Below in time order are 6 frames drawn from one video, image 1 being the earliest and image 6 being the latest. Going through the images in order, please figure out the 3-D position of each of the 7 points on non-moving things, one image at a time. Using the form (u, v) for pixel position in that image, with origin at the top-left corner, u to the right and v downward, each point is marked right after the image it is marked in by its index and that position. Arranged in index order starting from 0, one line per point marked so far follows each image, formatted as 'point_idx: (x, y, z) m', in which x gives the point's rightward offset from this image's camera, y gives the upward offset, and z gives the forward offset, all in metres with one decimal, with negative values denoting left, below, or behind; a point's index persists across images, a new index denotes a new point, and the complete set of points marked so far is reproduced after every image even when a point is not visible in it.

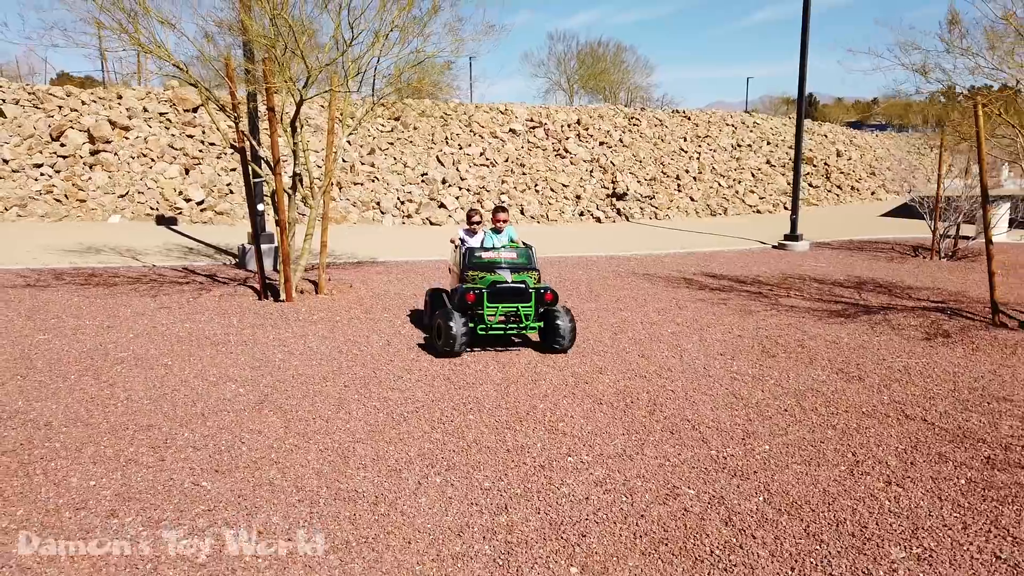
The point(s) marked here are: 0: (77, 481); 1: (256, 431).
0: (-2.0, -0.9, +3.6) m
1: (-1.4, -0.8, +4.3) m
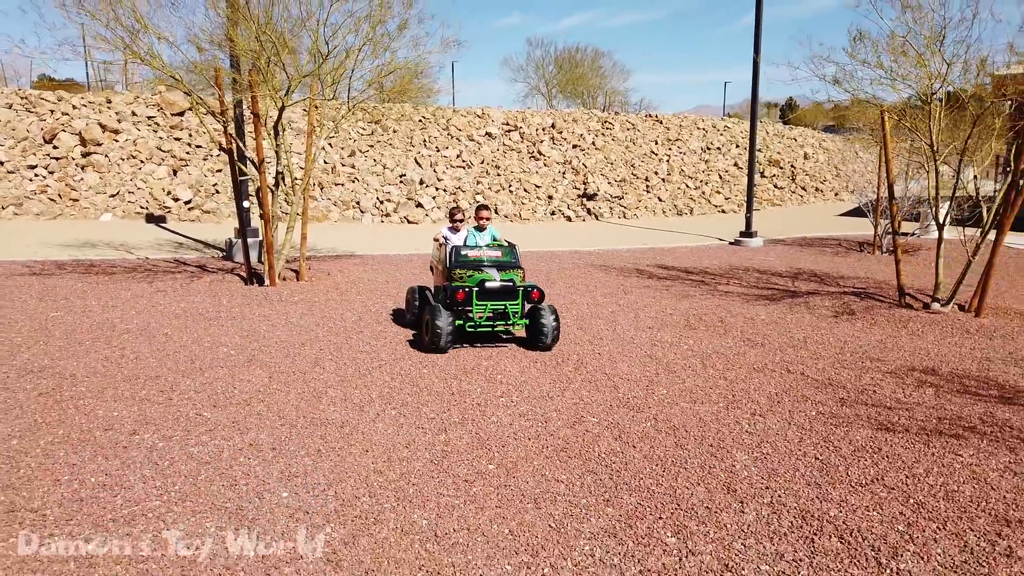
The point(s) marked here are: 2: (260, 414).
0: (-2.4, -0.7, +4.5) m
1: (-1.8, -0.6, +5.2) m
2: (-1.5, -0.7, +4.6) m
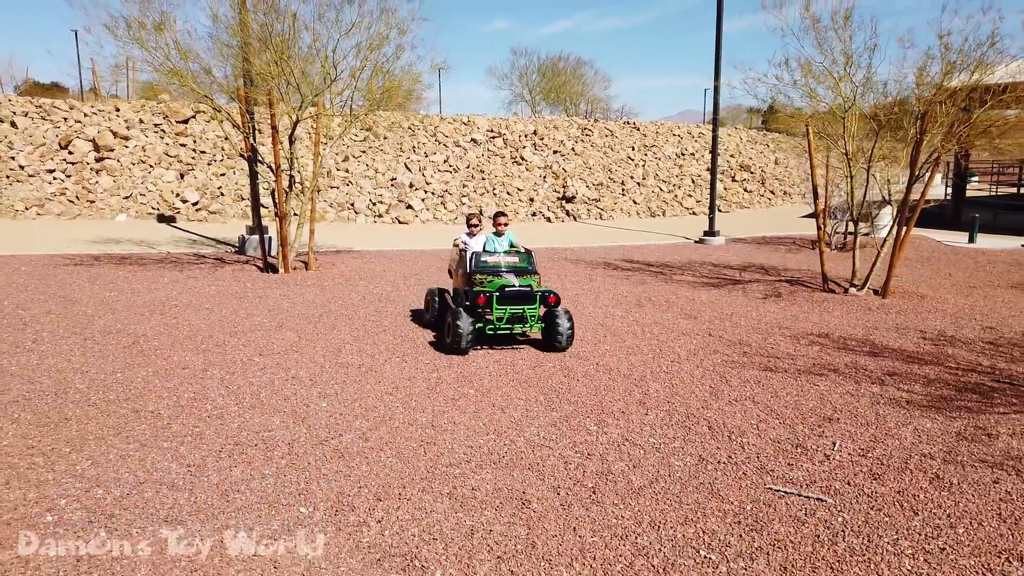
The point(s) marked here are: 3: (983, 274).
0: (-2.6, -0.5, +5.9) m
1: (-2.0, -0.4, +6.6) m
2: (-1.7, -0.5, +6.0) m
3: (+8.2, +0.2, +13.3) m
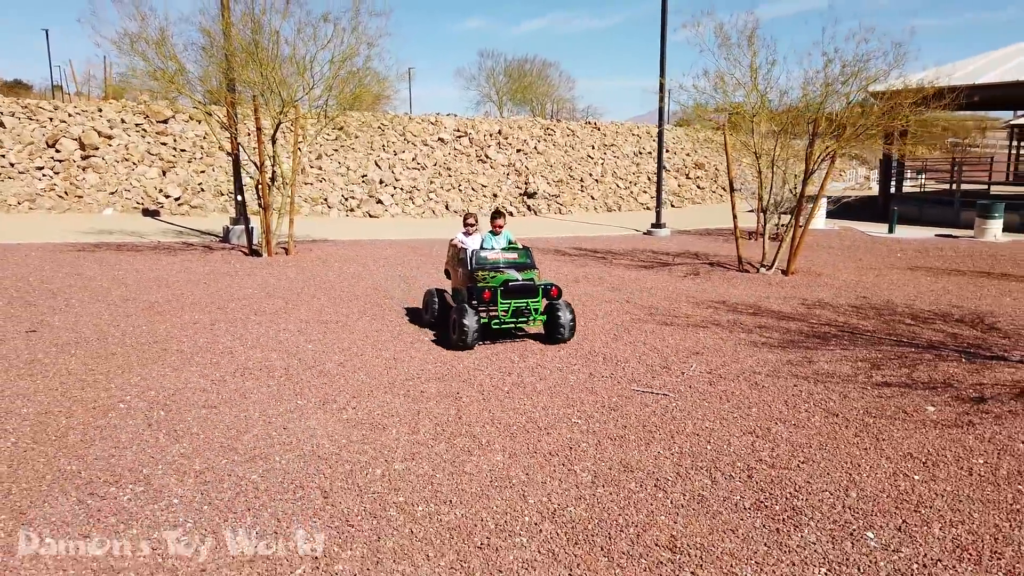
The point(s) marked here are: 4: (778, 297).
0: (-3.1, -0.3, +7.3) m
1: (-2.5, -0.2, +8.0) m
2: (-2.2, -0.3, +7.4) m
3: (+7.4, +0.6, +15.1) m
4: (+3.3, -0.1, +9.5) m
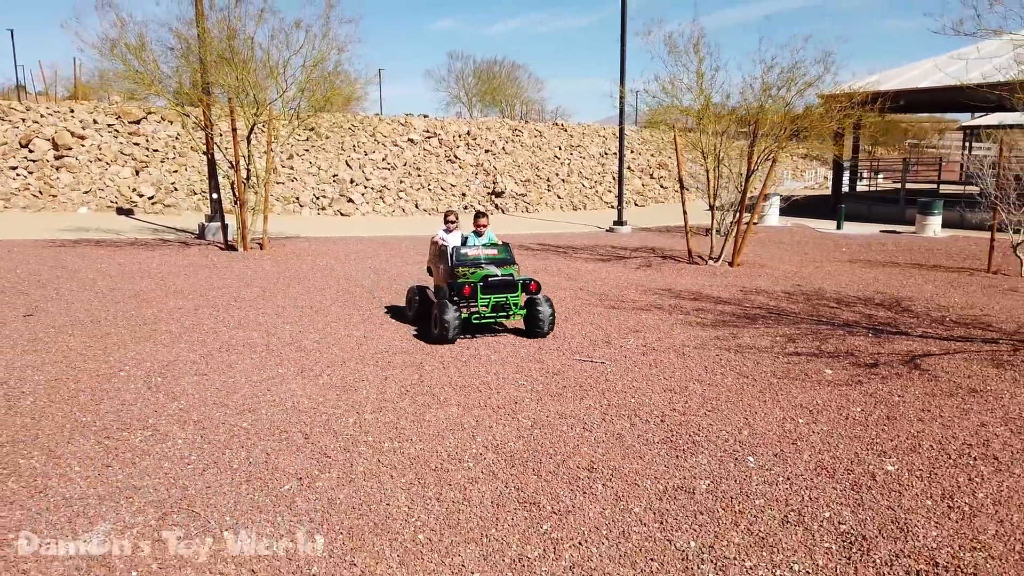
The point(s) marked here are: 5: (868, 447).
0: (-3.5, -0.2, +7.8) m
1: (-3.0, 0.0, +8.6) m
2: (-2.6, -0.2, +8.0) m
3: (+6.7, +0.7, +16.0) m
4: (+2.8, 0.0, +10.3) m
5: (+2.0, -0.9, +4.2) m
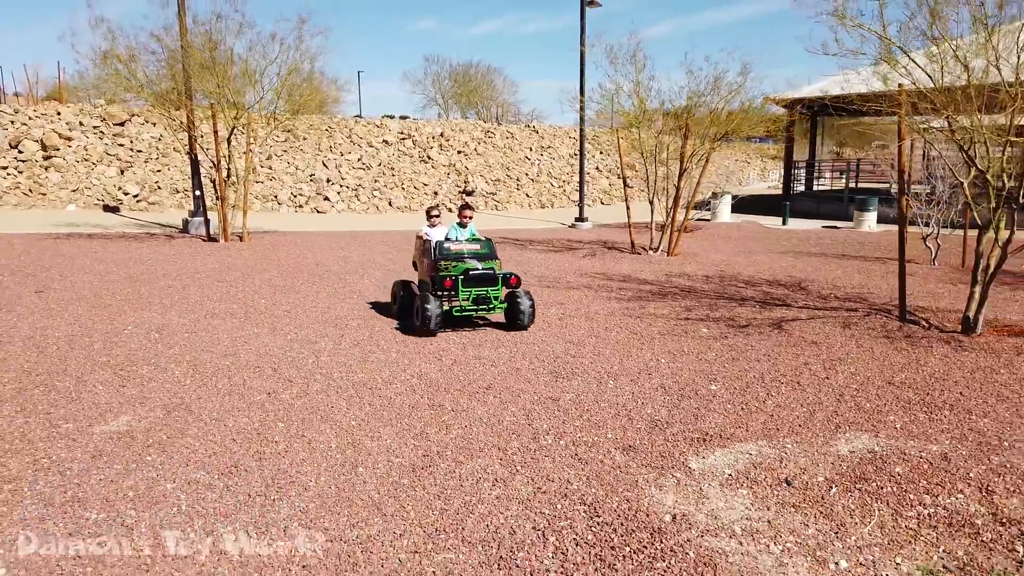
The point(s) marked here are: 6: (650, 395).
0: (-4.1, +0.1, +9.0) m
1: (-3.6, +0.2, +9.8) m
2: (-3.3, +0.1, +9.2) m
3: (+5.9, +1.0, +17.4) m
4: (+2.1, +0.3, +11.6) m
5: (+1.4, -0.6, +5.5) m
6: (+0.9, -0.7, +5.0) m
